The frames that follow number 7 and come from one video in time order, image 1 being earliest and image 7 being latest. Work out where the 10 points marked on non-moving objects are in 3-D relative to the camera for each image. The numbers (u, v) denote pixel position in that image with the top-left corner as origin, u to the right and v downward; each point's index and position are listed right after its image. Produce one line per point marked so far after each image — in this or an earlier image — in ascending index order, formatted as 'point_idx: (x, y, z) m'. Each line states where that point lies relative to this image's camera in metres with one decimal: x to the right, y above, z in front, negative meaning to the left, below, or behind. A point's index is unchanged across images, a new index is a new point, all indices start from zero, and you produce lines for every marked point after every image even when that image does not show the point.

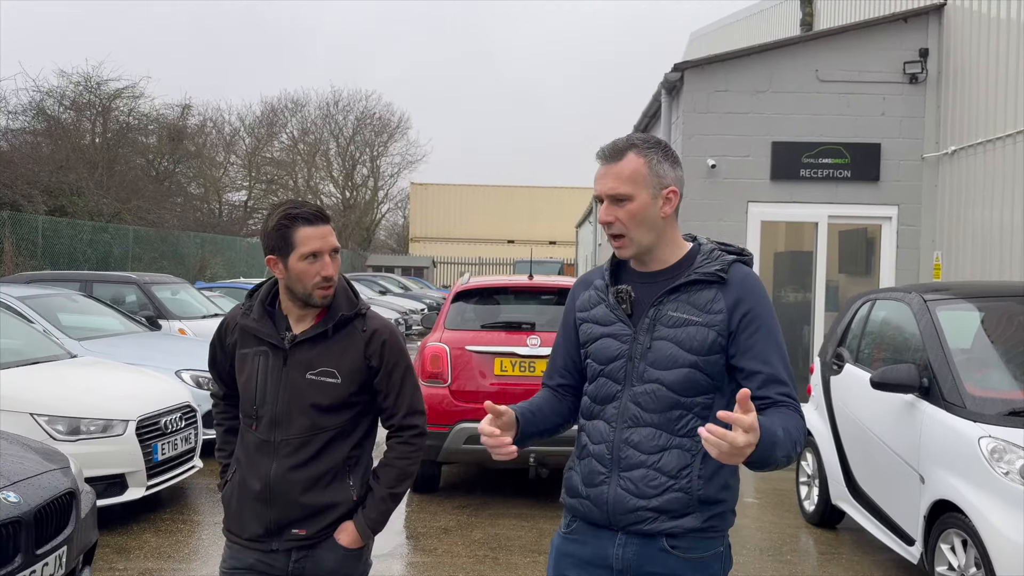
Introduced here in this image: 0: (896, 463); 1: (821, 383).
0: (+1.9, -0.9, +4.1) m
1: (+1.9, -0.6, +5.2) m
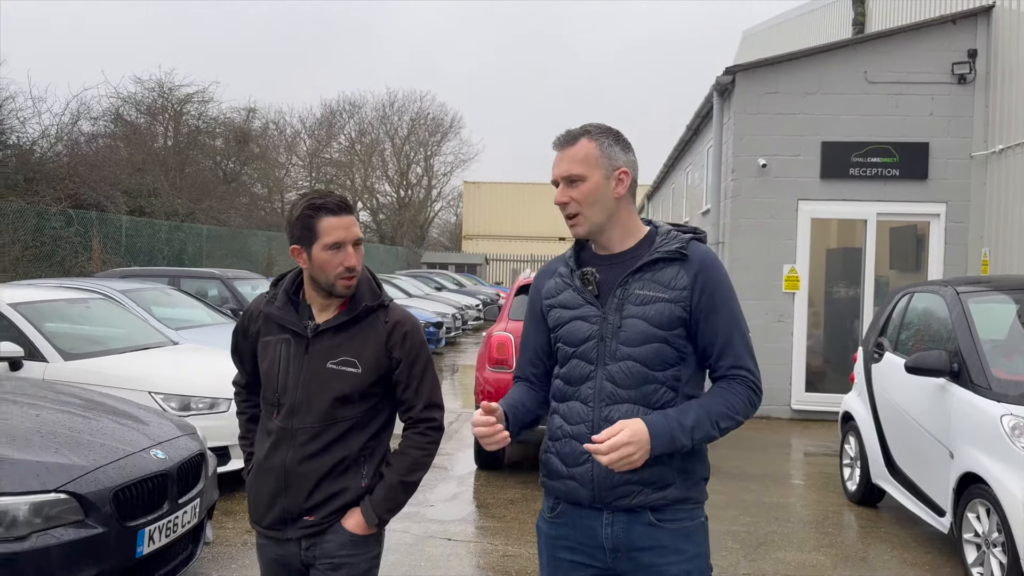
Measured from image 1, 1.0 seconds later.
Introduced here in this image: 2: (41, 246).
0: (+2.2, -0.8, +4.5) m
1: (+2.3, -0.5, +5.5) m
2: (-7.0, +0.6, +12.5) m
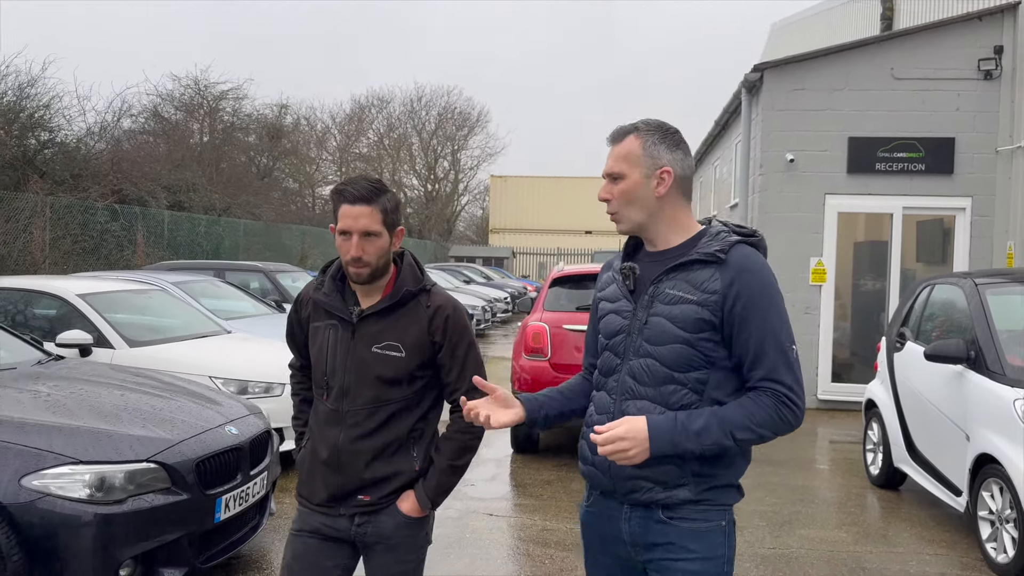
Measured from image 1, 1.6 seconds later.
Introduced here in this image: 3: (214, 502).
0: (+2.5, -0.8, +4.7) m
1: (+2.6, -0.5, +5.7) m
2: (-6.6, +0.7, +13.0) m
3: (-1.3, -0.9, +3.6) m
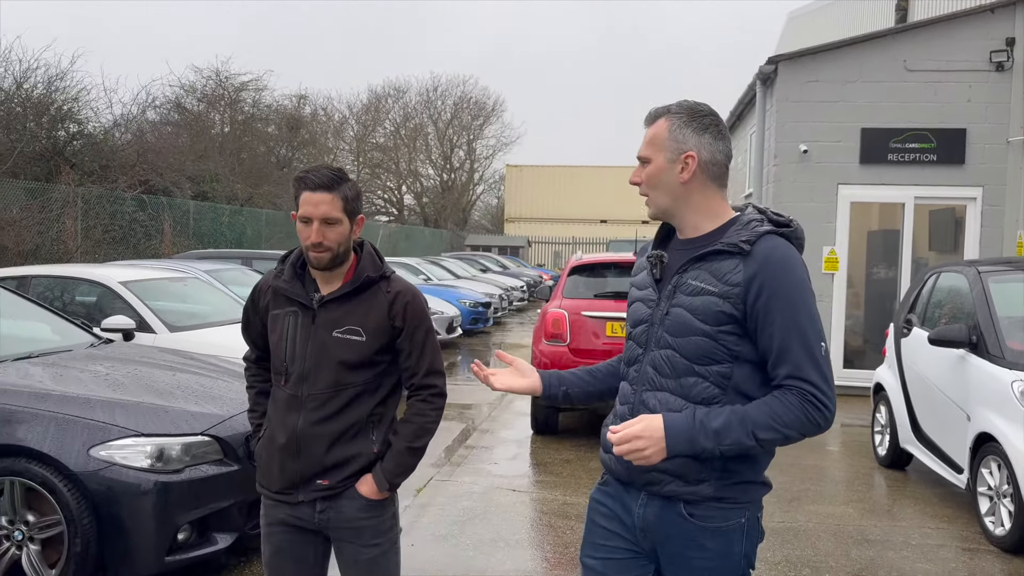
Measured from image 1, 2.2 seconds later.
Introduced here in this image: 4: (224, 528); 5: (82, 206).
0: (+2.6, -0.7, +4.9) m
1: (+2.7, -0.4, +6.0) m
2: (-6.3, +0.9, +13.4) m
3: (-1.2, -0.9, +3.9) m
4: (-1.3, -1.1, +3.7) m
5: (-6.4, +1.2, +12.4) m
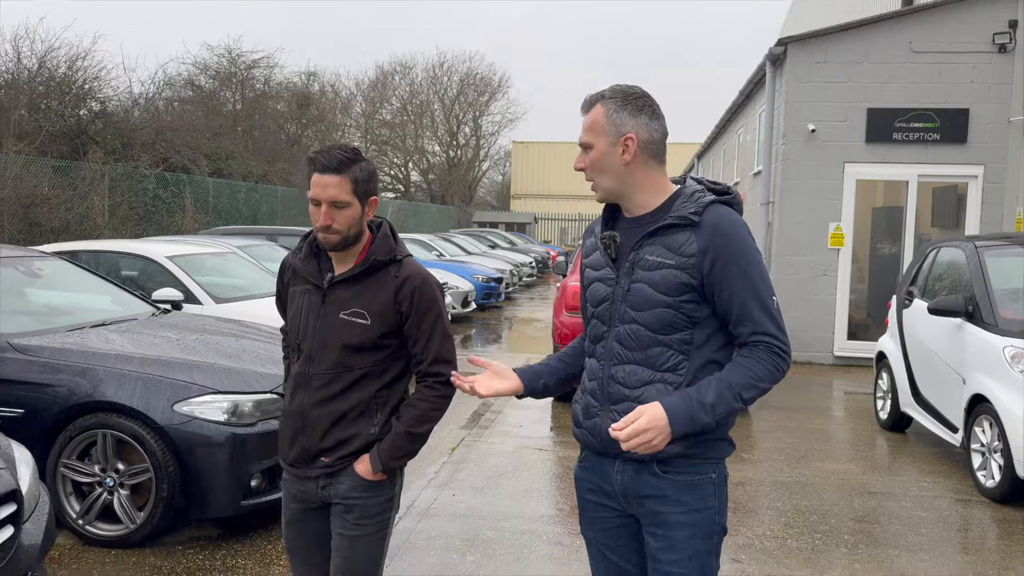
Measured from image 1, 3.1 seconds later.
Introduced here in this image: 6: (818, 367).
0: (+2.8, -0.5, +5.3) m
1: (+2.9, -0.2, +6.4) m
2: (-6.1, +1.3, +13.7) m
3: (-1.0, -0.7, +4.4) m
4: (-1.1, -0.9, +4.2) m
5: (-6.2, +1.6, +12.8) m
6: (+3.5, -0.9, +9.7) m
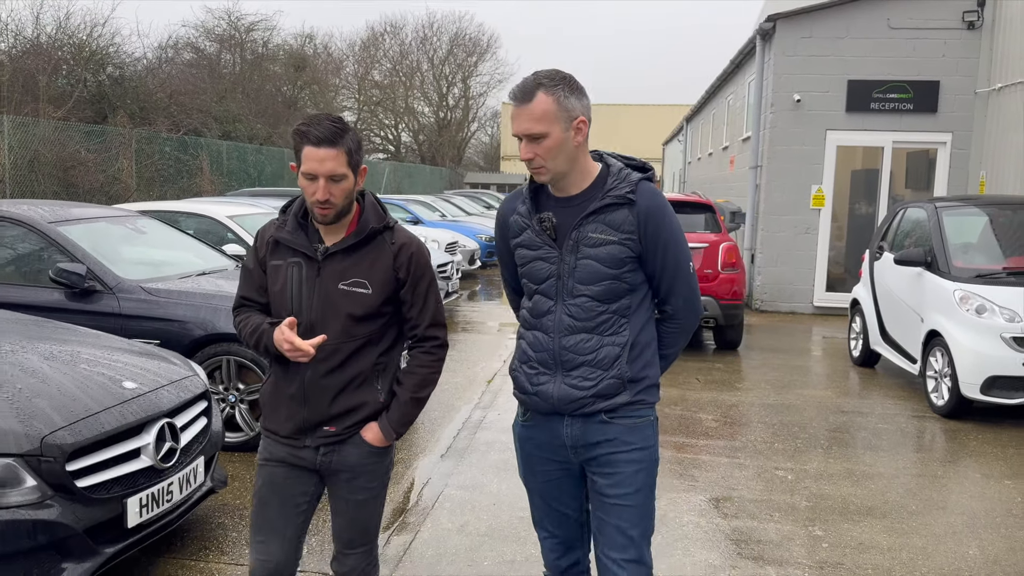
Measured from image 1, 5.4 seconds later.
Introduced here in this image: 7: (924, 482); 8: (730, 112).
0: (+3.0, -0.2, +6.3) m
1: (+3.1, +0.2, +7.3) m
2: (-6.0, +2.1, +14.5) m
3: (-0.7, -0.4, +5.3) m
4: (-0.8, -0.7, +5.1) m
5: (-6.1, +2.3, +13.5) m
6: (+3.7, -0.4, +10.7) m
7: (+2.2, -1.1, +4.5) m
8: (+3.8, +3.1, +14.8) m
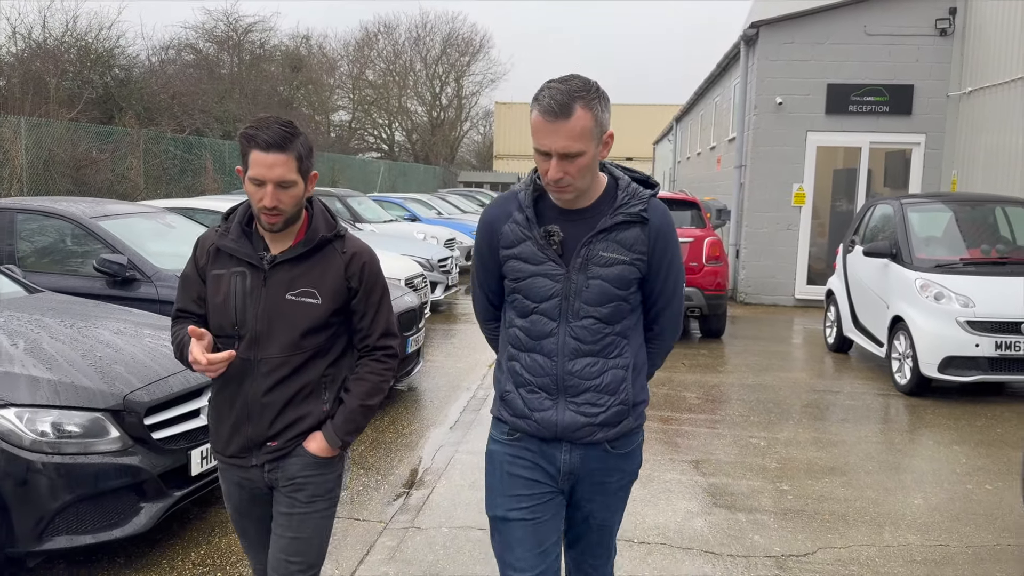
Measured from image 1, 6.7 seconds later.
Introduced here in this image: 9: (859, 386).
0: (+3.0, -0.1, +6.9) m
1: (+3.1, +0.3, +7.9) m
2: (-6.1, +2.1, +14.9) m
3: (-0.7, -0.4, +5.8) m
4: (-0.8, -0.6, +5.6) m
5: (-6.2, +2.4, +14.0) m
6: (+3.6, -0.3, +11.2) m
7: (+2.2, -1.0, +5.1) m
8: (+3.8, +3.2, +15.3) m
9: (+2.8, -0.8, +6.7) m
